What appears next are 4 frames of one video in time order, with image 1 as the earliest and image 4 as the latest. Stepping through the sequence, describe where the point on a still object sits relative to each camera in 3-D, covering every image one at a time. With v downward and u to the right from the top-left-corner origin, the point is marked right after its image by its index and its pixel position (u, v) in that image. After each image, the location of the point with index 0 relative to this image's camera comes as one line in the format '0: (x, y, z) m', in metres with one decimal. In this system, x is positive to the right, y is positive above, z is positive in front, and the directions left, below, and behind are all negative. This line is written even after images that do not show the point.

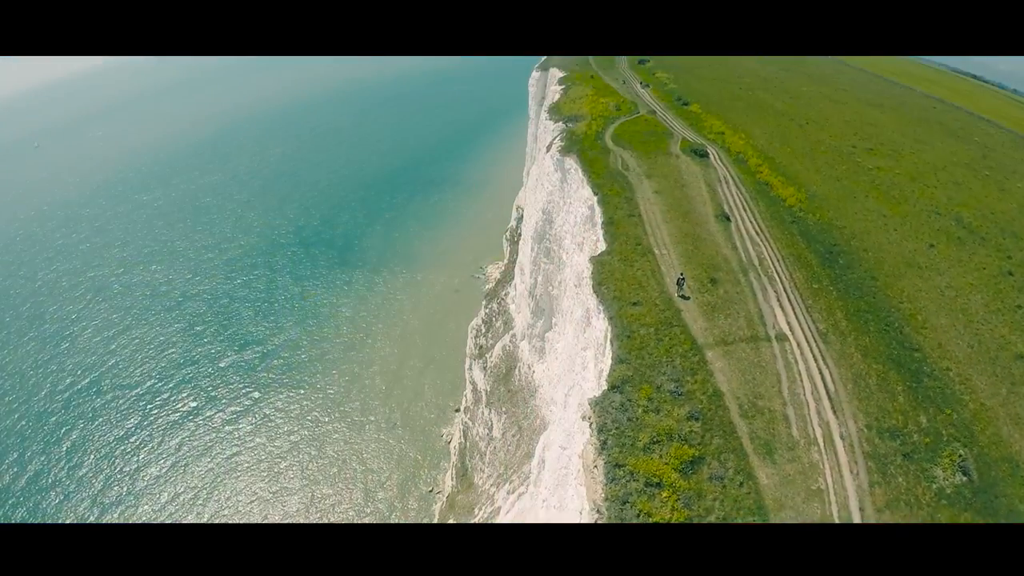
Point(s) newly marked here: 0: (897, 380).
0: (+13.3, -3.3, +17.6) m
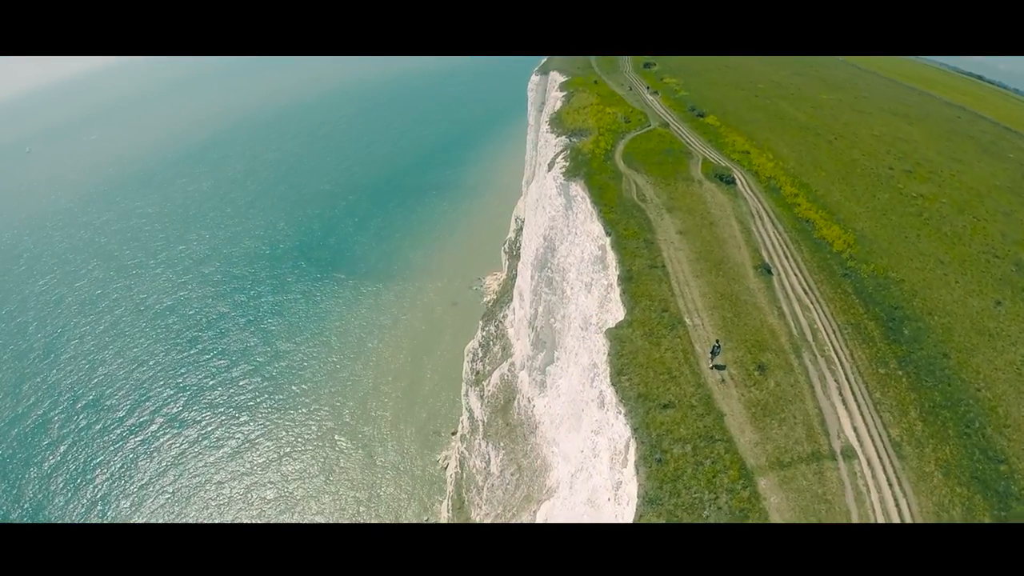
0: (+13.3, -6.0, +14.3) m
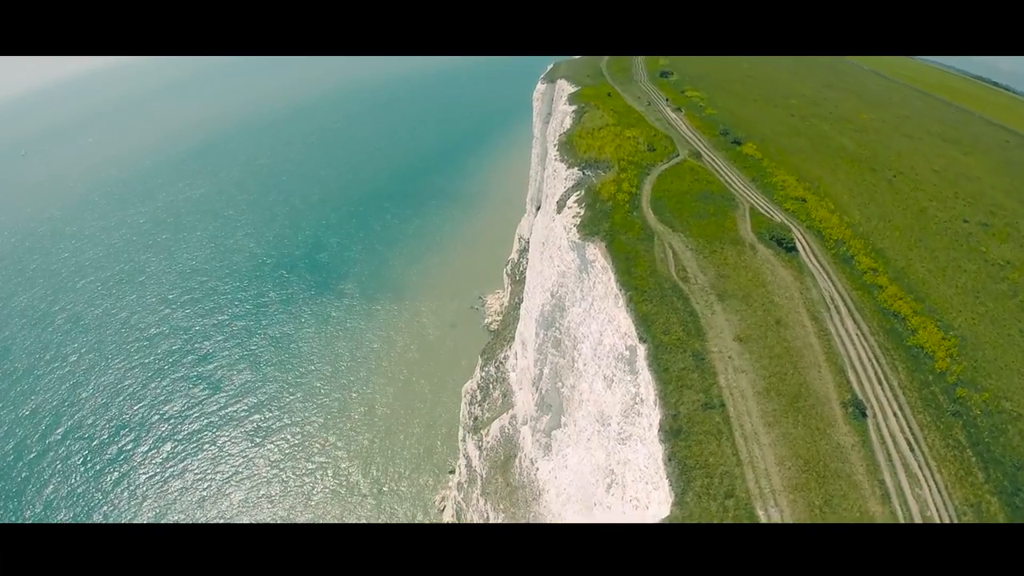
0: (+13.2, -10.4, +9.5) m
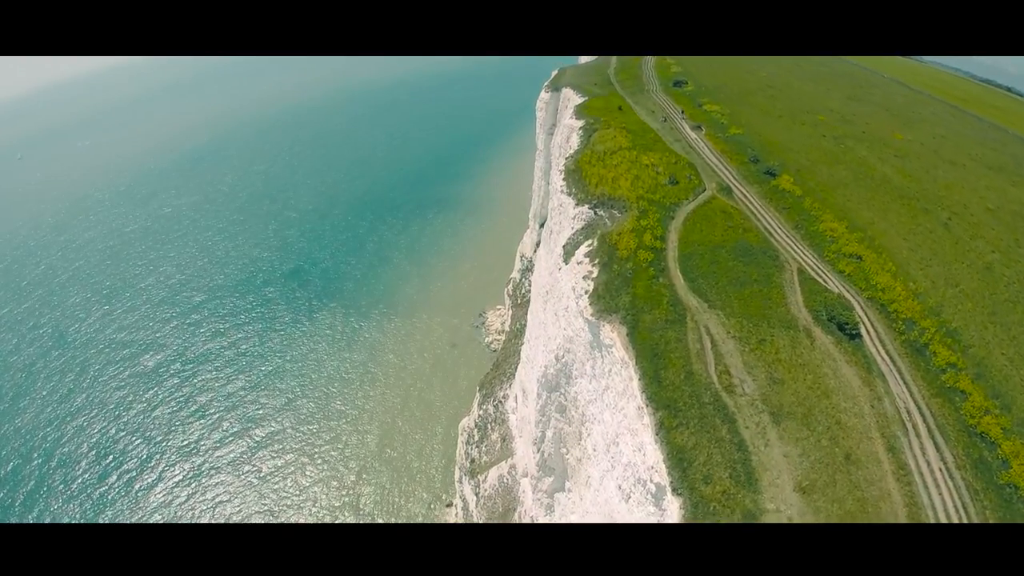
0: (+13.0, -14.0, +6.2) m
